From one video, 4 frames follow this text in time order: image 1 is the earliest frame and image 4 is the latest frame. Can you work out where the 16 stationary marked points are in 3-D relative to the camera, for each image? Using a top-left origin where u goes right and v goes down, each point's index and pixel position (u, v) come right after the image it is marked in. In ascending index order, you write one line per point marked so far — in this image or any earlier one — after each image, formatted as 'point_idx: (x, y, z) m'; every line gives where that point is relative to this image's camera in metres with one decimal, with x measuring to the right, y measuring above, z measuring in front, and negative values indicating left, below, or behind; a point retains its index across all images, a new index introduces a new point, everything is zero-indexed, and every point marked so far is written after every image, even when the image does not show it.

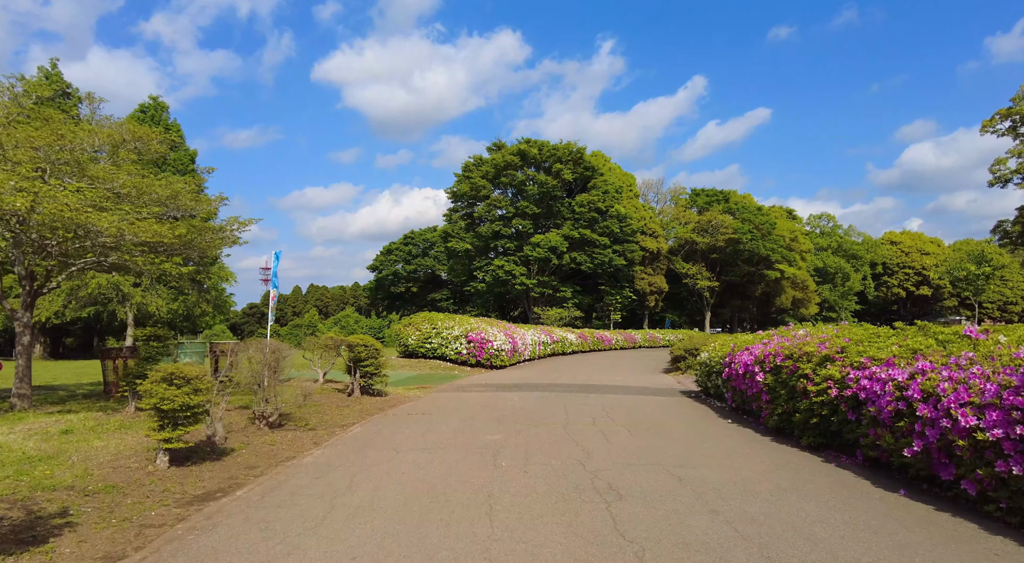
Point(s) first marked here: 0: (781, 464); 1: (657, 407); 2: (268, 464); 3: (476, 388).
0: (+2.7, -1.9, +5.8) m
1: (+2.6, -2.2, +10.2) m
2: (-2.6, -1.9, +6.1) m
3: (-0.8, -2.6, +14.1) m
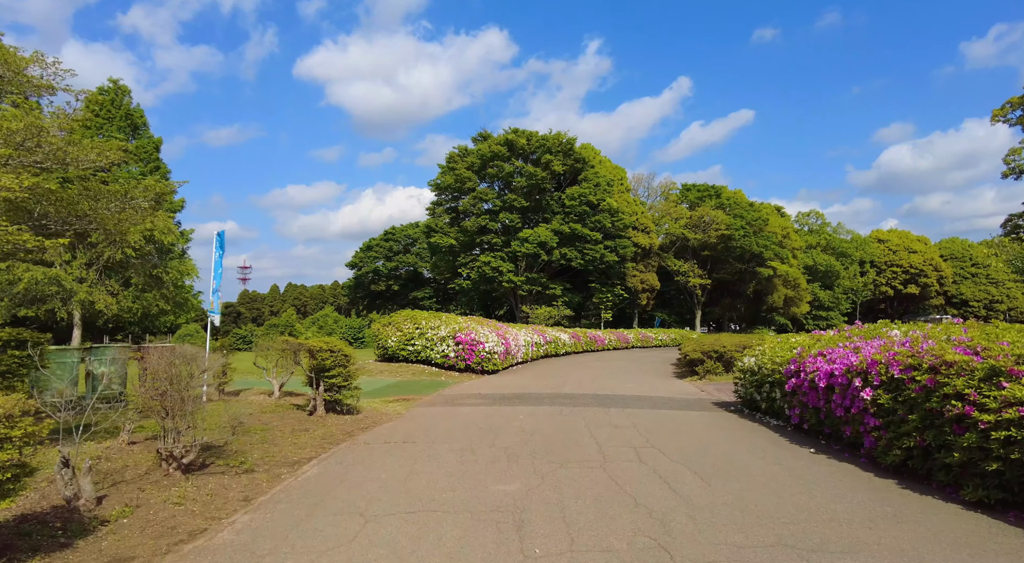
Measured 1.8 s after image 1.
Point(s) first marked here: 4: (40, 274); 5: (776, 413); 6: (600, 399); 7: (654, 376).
0: (+2.9, -1.7, +3.6) m
1: (+2.7, -2.1, +8.0) m
2: (-2.3, -1.7, +3.7) m
3: (-0.8, -2.4, +11.8) m
4: (-15.1, +0.3, +18.6) m
5: (+4.0, -2.0, +8.9) m
6: (+1.7, -2.3, +11.5) m
7: (+4.3, -2.9, +17.9) m
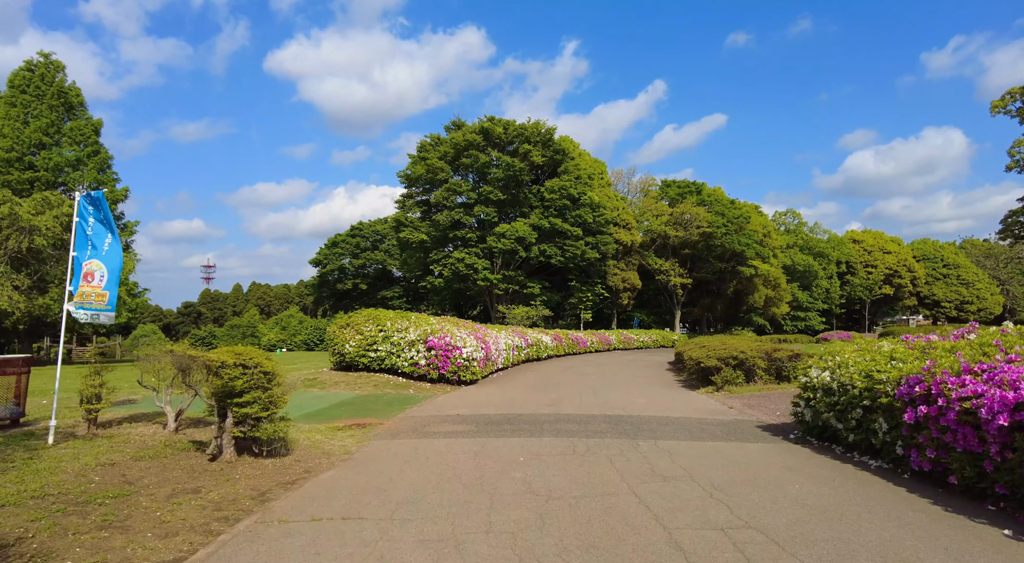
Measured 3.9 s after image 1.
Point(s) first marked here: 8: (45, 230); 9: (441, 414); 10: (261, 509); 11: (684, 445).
0: (+3.2, -1.5, +1.1) m
1: (+2.7, -1.9, +5.4) m
2: (-2.1, -1.6, +0.9) m
3: (-1.0, -2.2, +9.1) m
4: (-15.6, +0.5, +15.1) m
5: (+4.0, -1.9, +6.4) m
6: (+1.6, -2.2, +8.8) m
7: (+3.9, -2.8, +15.4) m
8: (-14.5, +1.6, +18.0) m
9: (-1.3, -2.3, +10.1) m
10: (-2.1, -1.9, +4.9) m
11: (+2.3, -2.1, +7.6) m
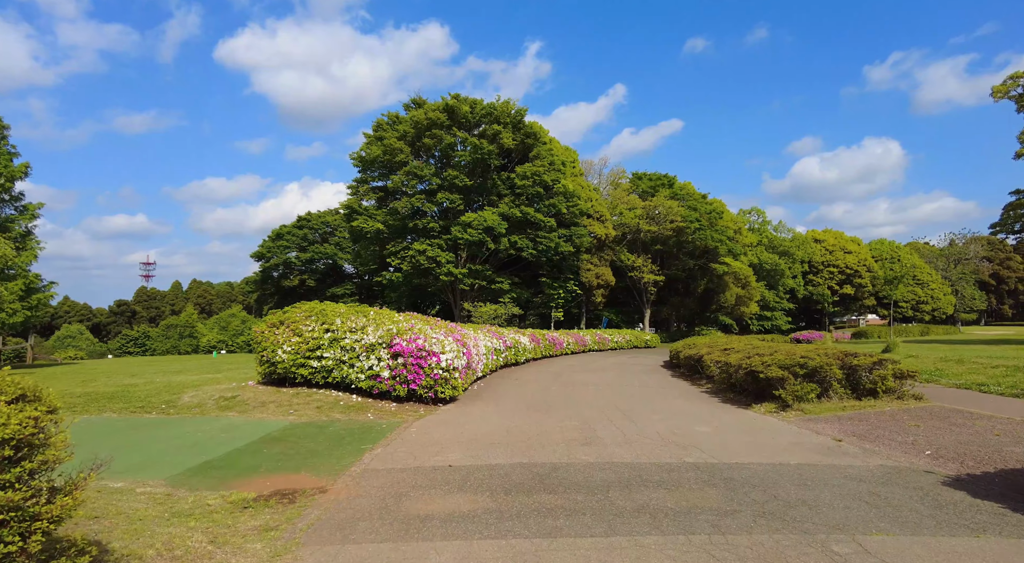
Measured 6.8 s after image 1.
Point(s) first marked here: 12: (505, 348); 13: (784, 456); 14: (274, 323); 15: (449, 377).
0: (+4.2, -1.2, -2.5) m
1: (+3.3, -1.6, +1.8) m
2: (-1.1, -1.2, -3.1) m
3: (-0.6, -1.9, +5.1) m
4: (-15.6, +0.9, +10.1) m
5: (+4.6, -1.6, +2.9) m
6: (+2.0, -1.9, +5.1) m
7: (+3.7, -2.5, +11.8) m
8: (-14.8, +2.0, +13.0) m
9: (-0.9, -2.0, +6.2) m
10: (-1.4, -1.6, +1.0) m
11: (+2.7, -1.8, +3.9) m
12: (-0.2, -2.3, +19.8) m
13: (+3.2, -2.0, +6.8) m
14: (-5.0, -0.9, +12.3) m
15: (-1.2, -1.8, +10.8) m
